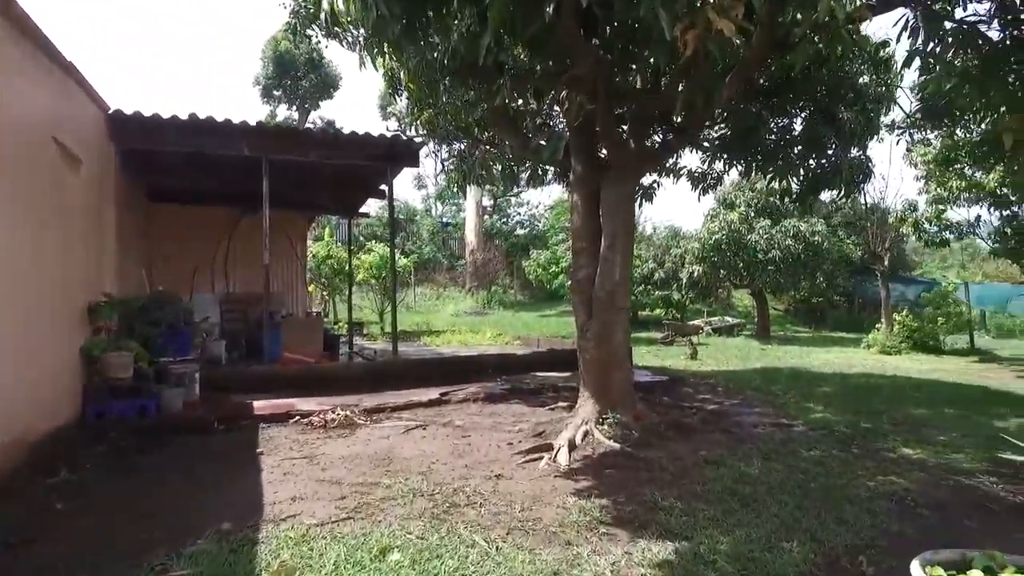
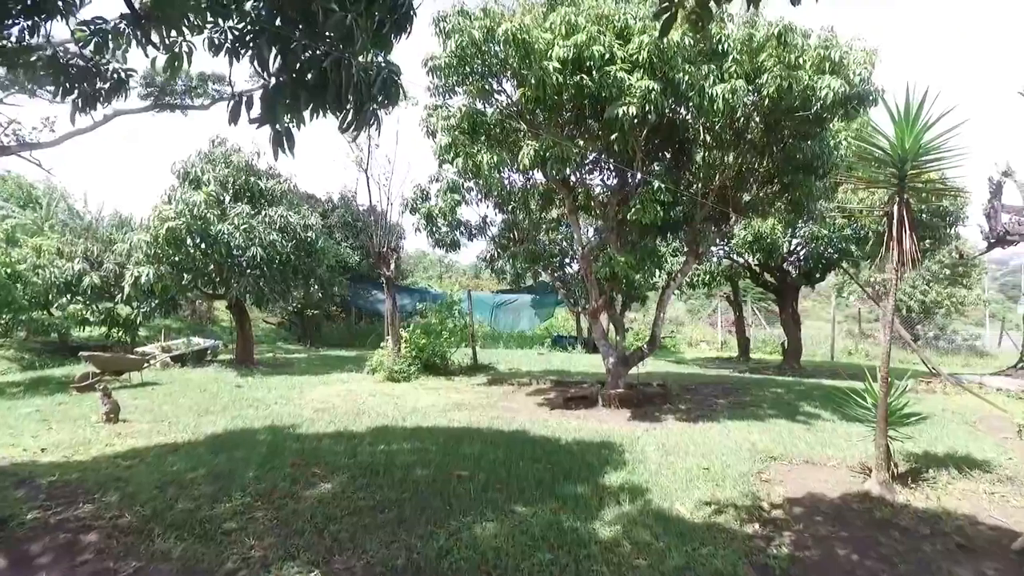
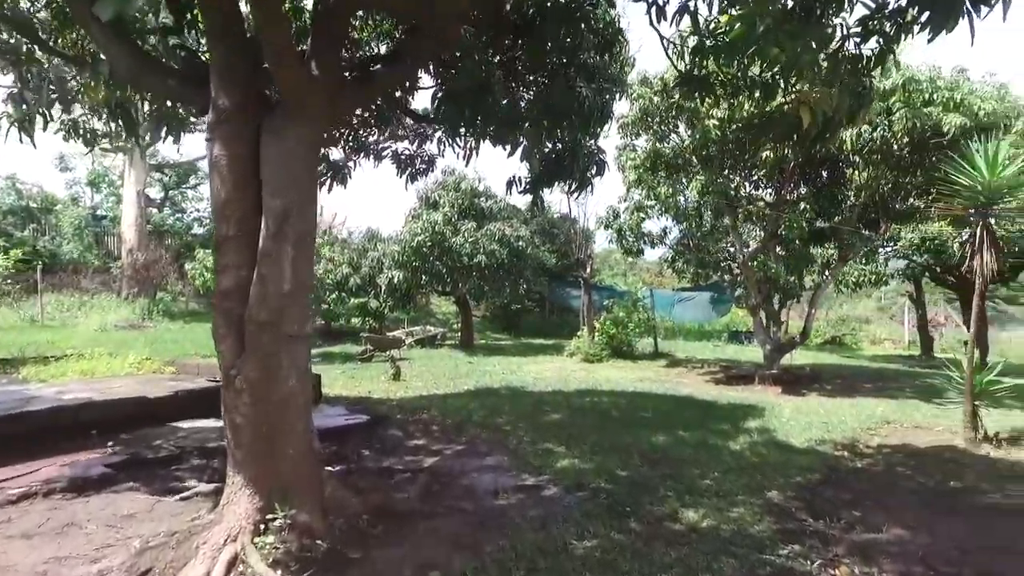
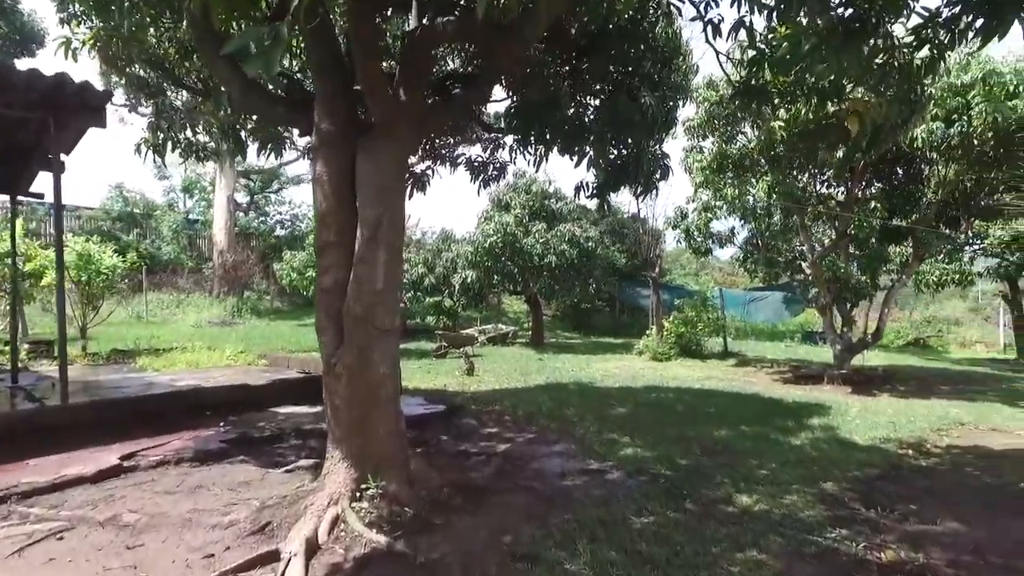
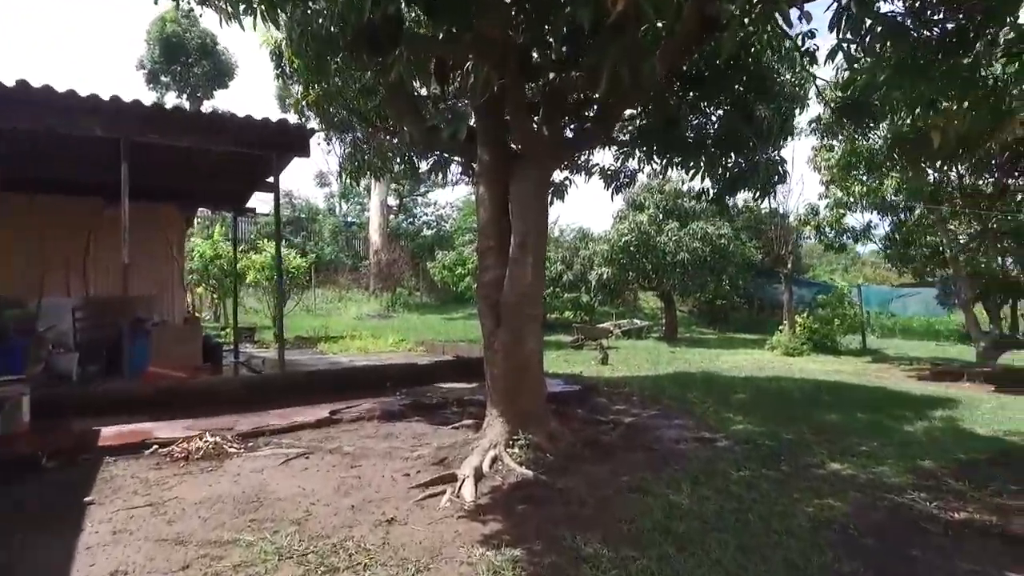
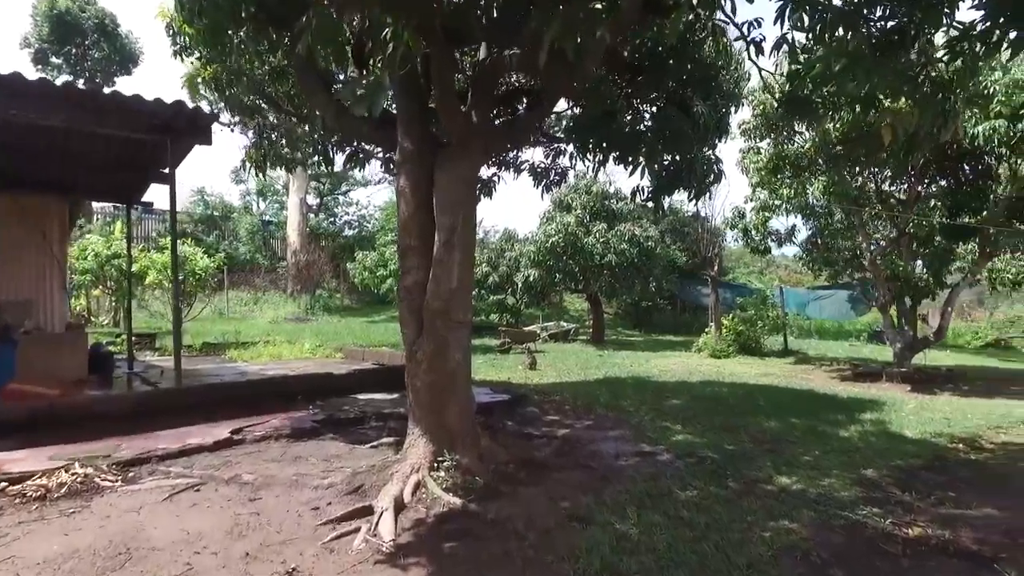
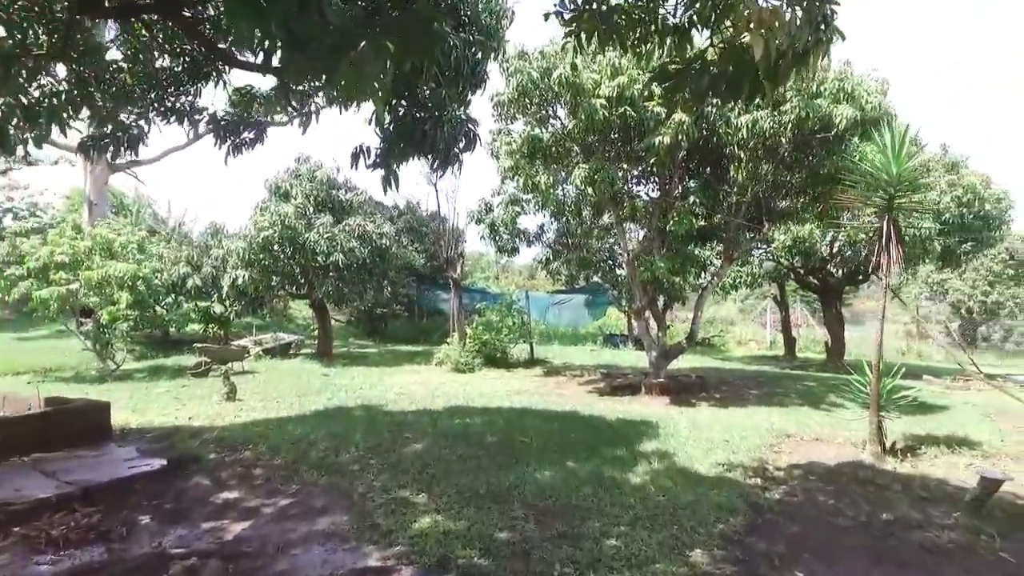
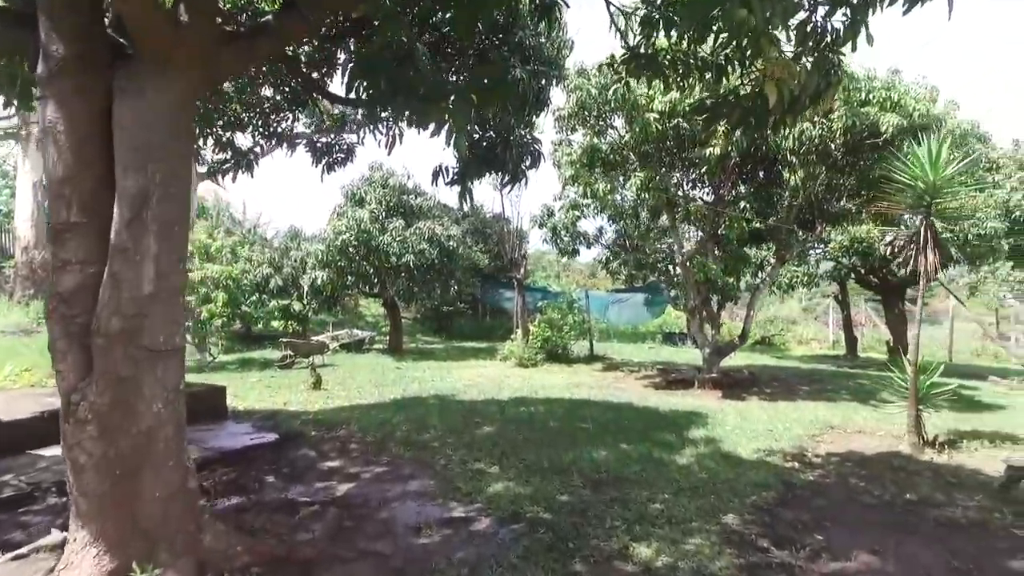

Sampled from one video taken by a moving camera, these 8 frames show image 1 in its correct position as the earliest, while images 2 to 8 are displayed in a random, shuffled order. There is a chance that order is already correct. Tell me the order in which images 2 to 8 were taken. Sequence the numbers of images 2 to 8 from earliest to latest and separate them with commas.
5, 6, 4, 3, 8, 7, 2
